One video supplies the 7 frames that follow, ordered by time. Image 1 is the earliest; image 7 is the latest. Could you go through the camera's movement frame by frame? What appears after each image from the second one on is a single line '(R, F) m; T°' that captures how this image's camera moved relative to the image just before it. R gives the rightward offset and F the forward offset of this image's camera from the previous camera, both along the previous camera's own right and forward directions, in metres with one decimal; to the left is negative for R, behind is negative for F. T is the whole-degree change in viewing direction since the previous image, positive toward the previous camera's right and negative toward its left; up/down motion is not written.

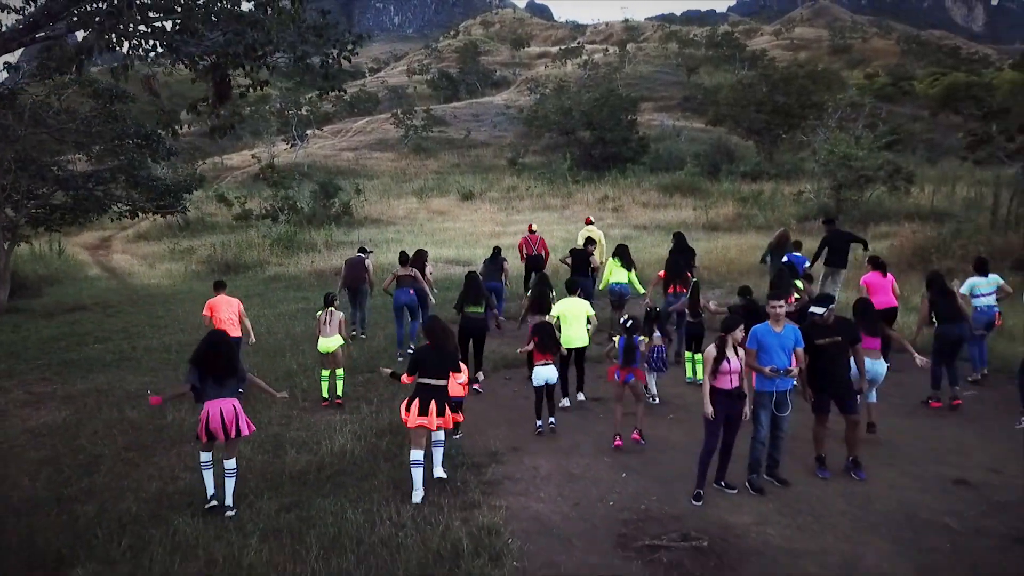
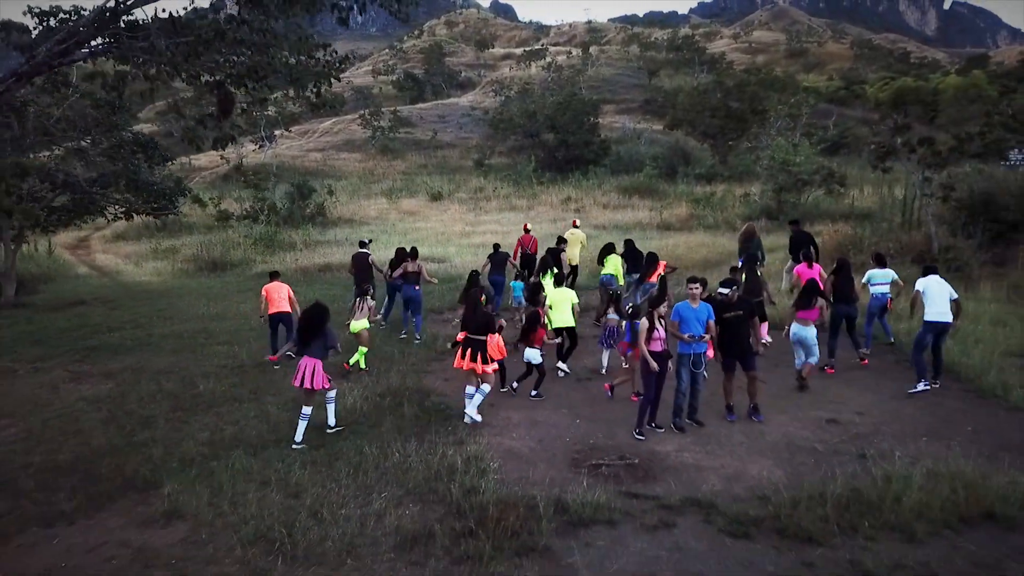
(-0.1, -1.7) m; +3°
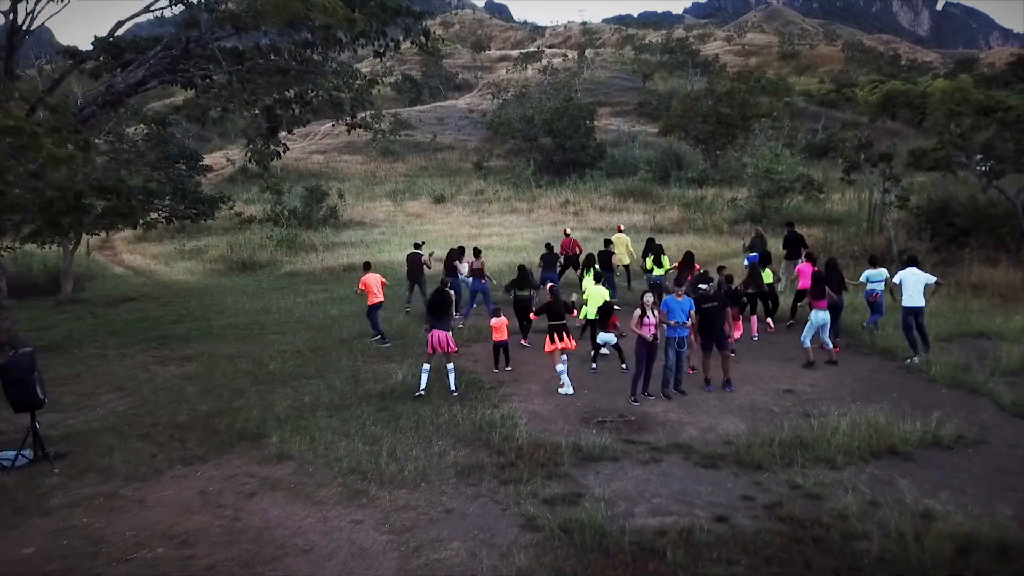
(-0.3, -1.9) m; 0°
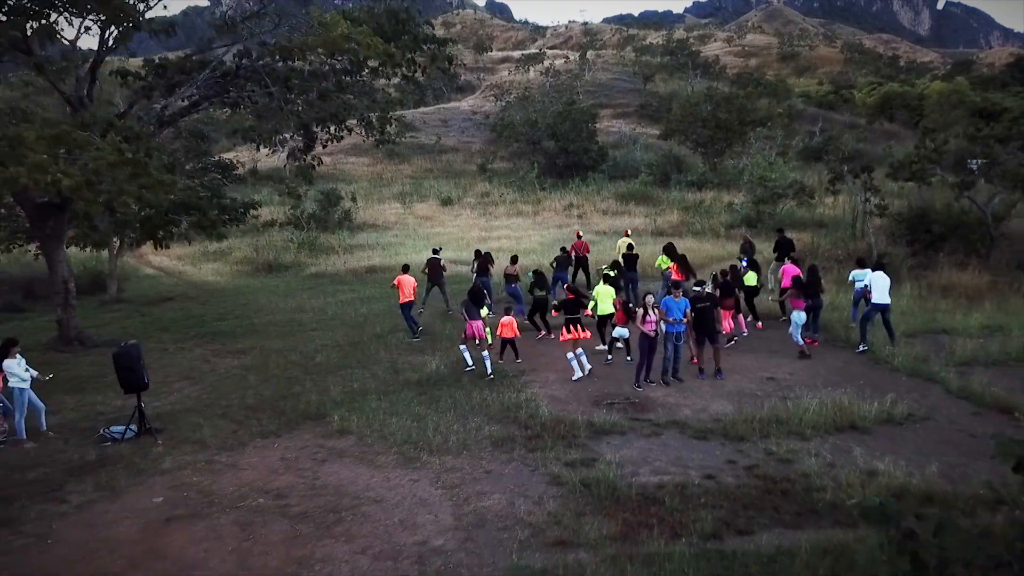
(-0.3, -1.5) m; 0°
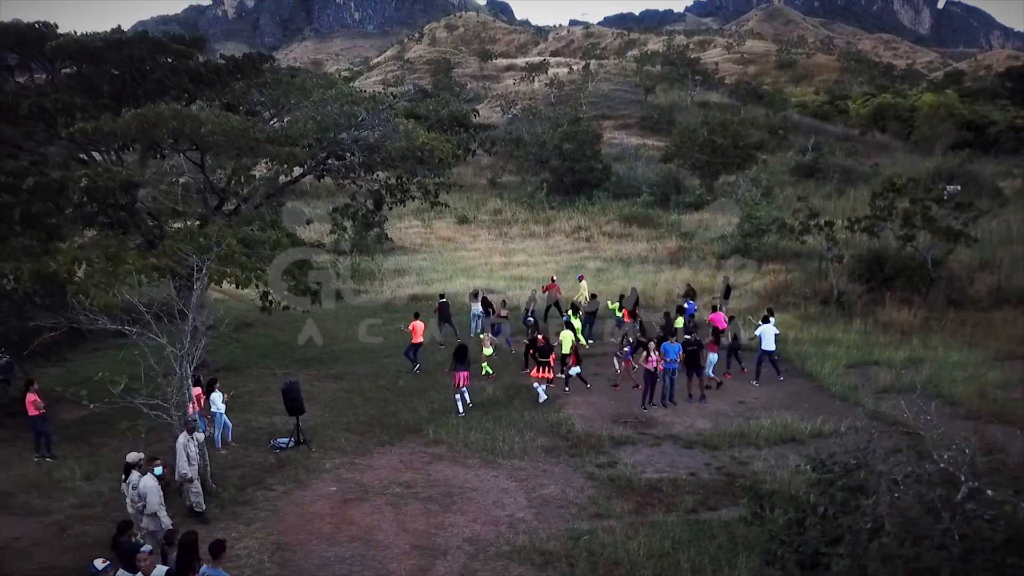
(-0.8, -4.0) m; 0°
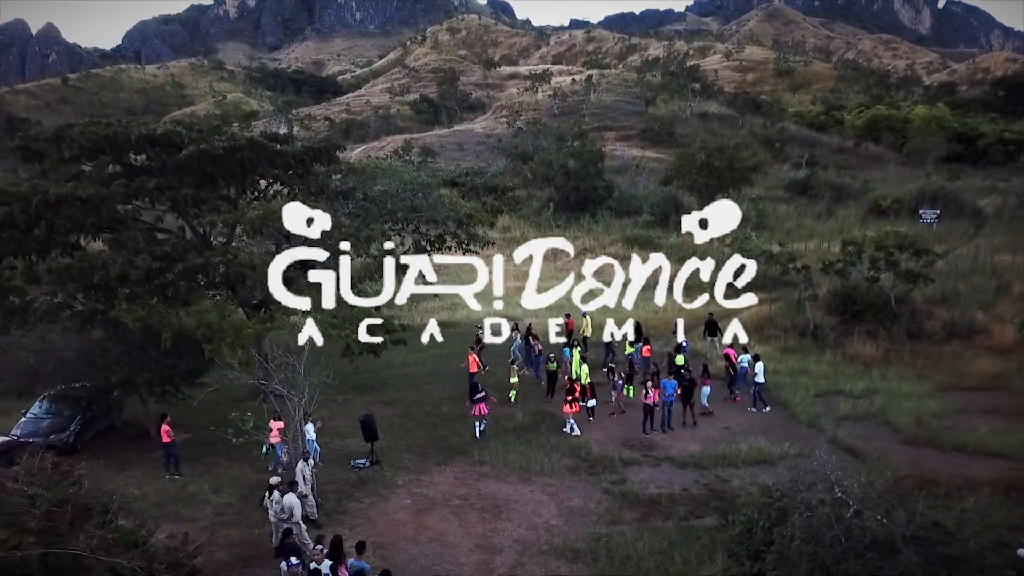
(-0.6, -3.4) m; 0°
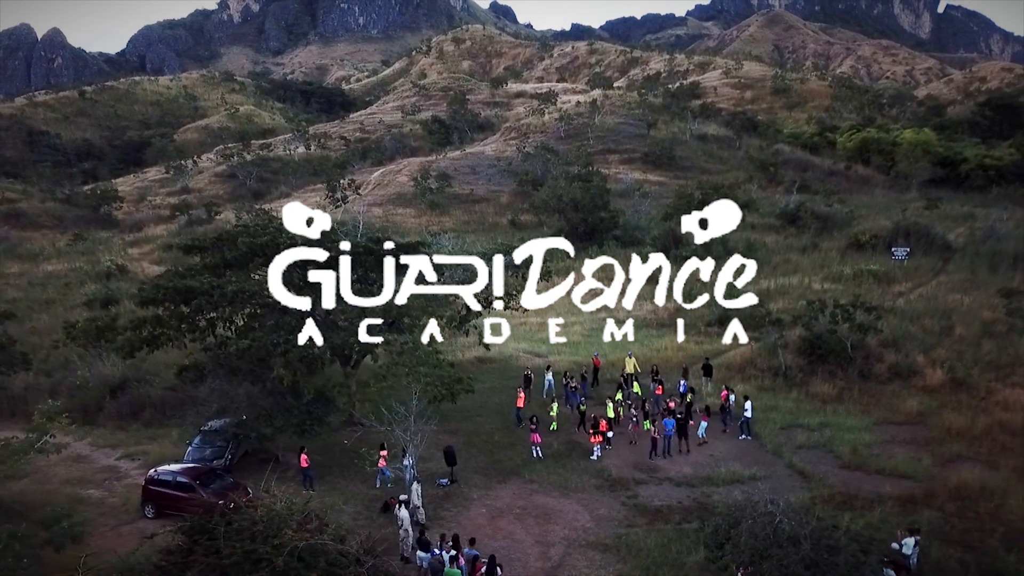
(-1.2, -6.1) m; 0°
